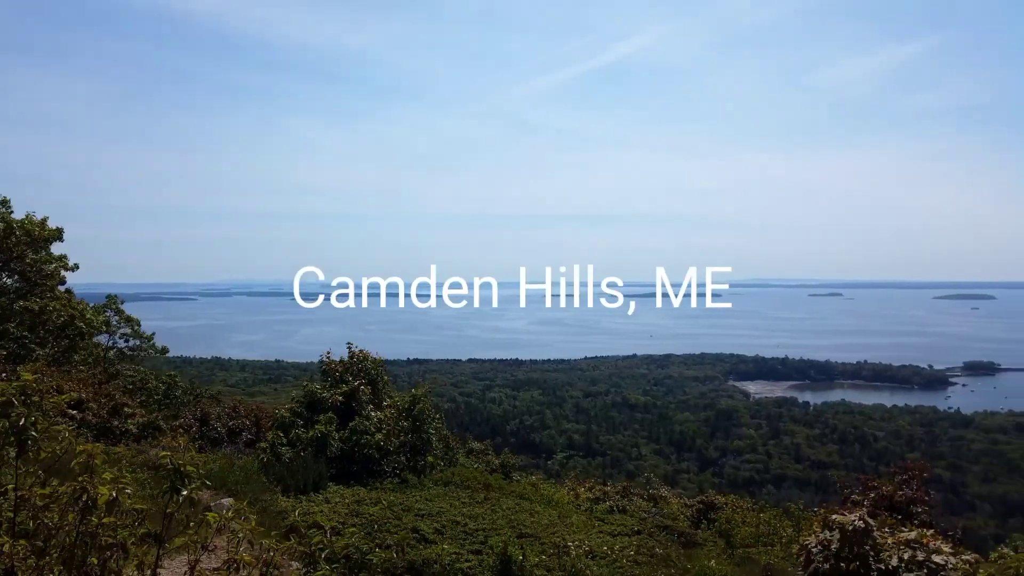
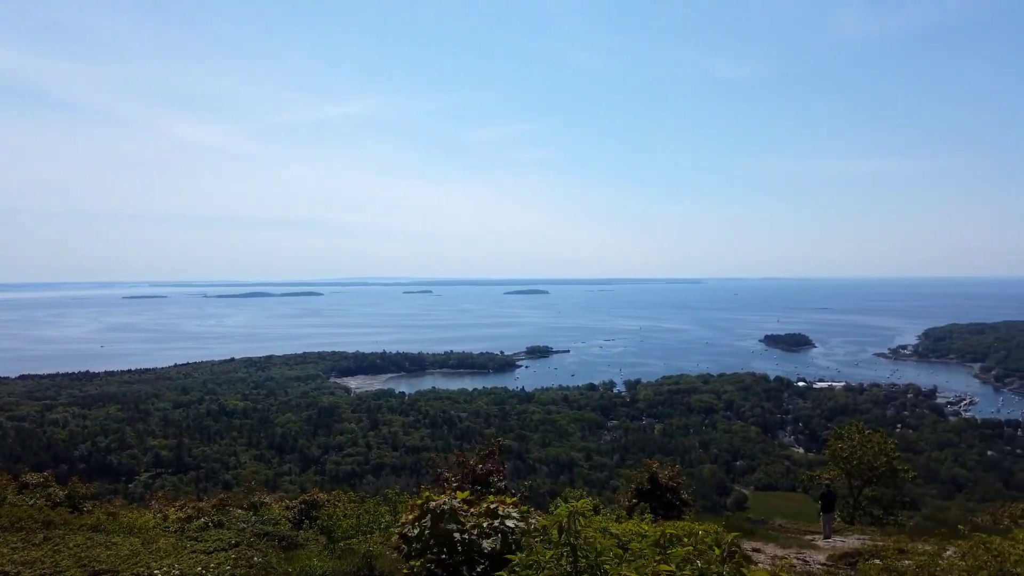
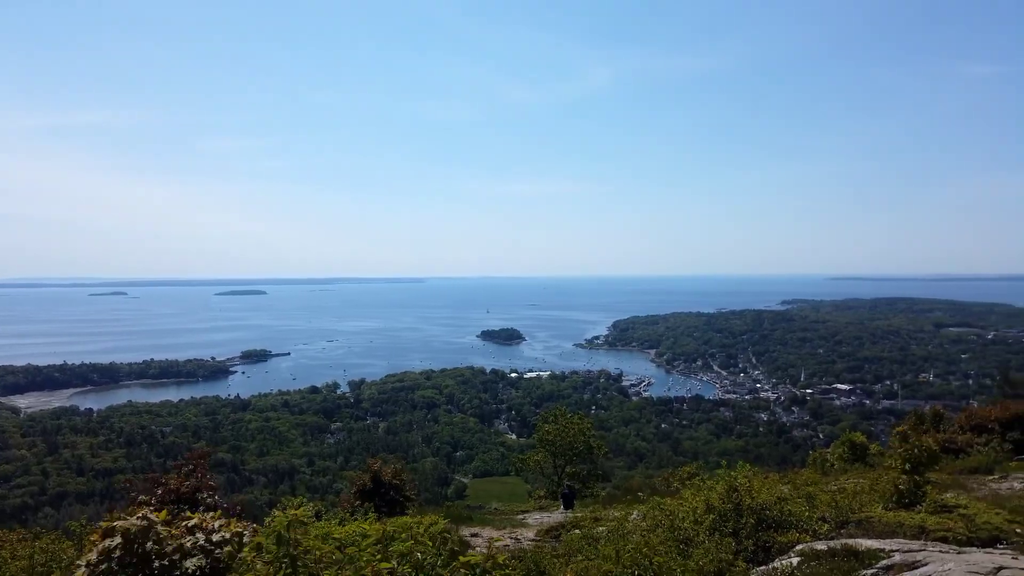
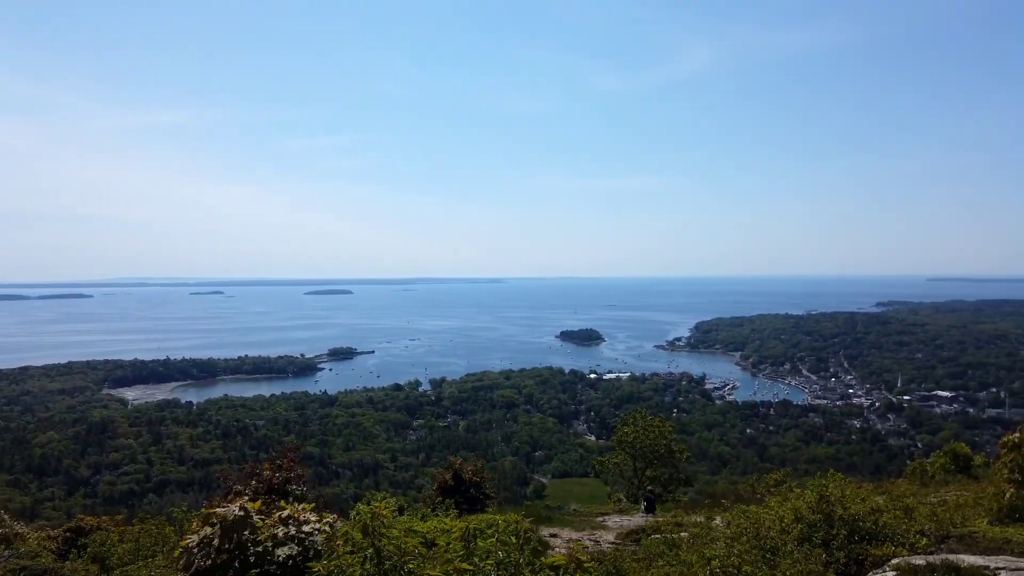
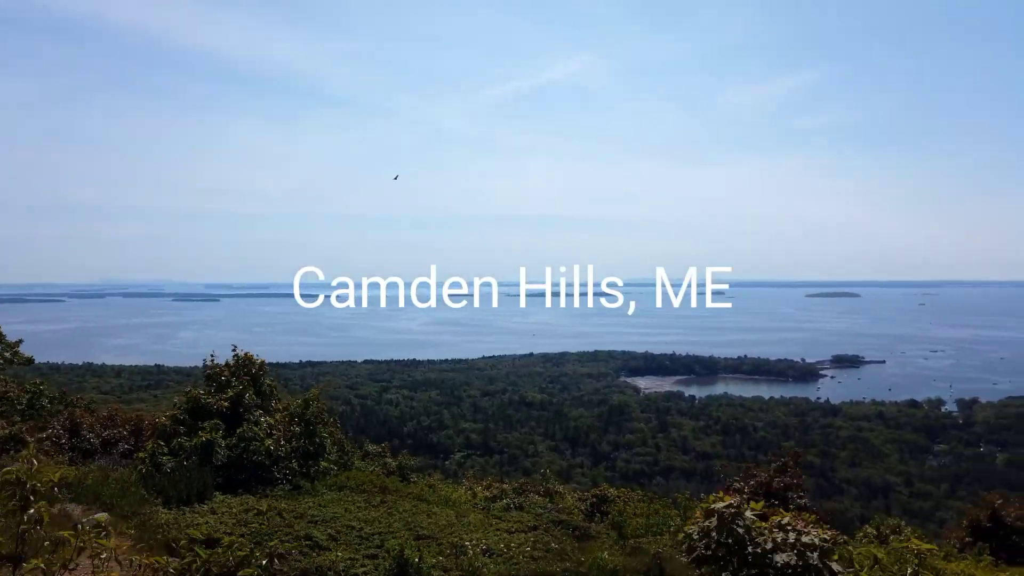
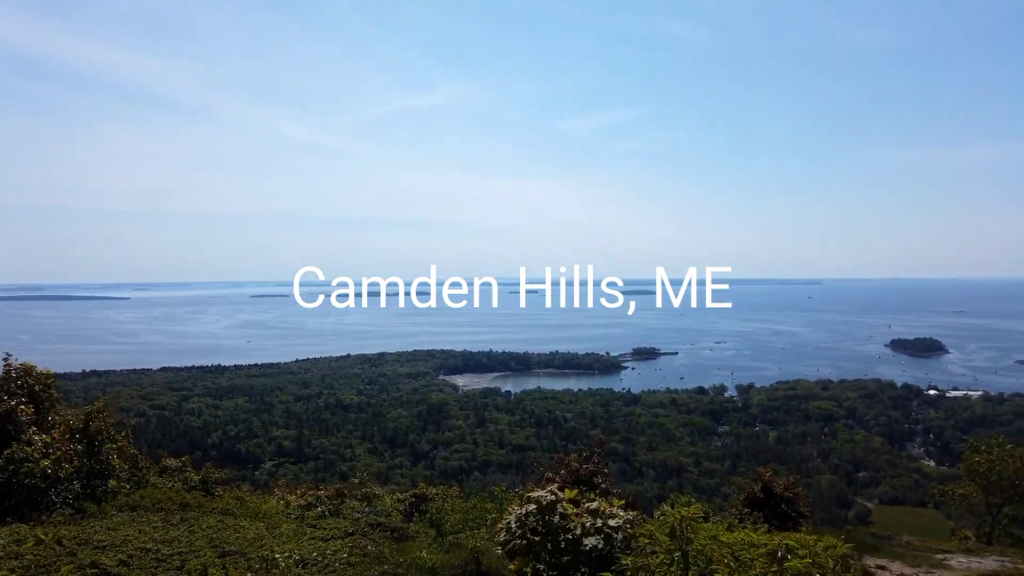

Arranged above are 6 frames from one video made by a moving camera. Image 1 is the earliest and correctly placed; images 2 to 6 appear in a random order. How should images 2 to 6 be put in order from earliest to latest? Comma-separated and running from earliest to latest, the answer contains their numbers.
5, 6, 2, 4, 3
